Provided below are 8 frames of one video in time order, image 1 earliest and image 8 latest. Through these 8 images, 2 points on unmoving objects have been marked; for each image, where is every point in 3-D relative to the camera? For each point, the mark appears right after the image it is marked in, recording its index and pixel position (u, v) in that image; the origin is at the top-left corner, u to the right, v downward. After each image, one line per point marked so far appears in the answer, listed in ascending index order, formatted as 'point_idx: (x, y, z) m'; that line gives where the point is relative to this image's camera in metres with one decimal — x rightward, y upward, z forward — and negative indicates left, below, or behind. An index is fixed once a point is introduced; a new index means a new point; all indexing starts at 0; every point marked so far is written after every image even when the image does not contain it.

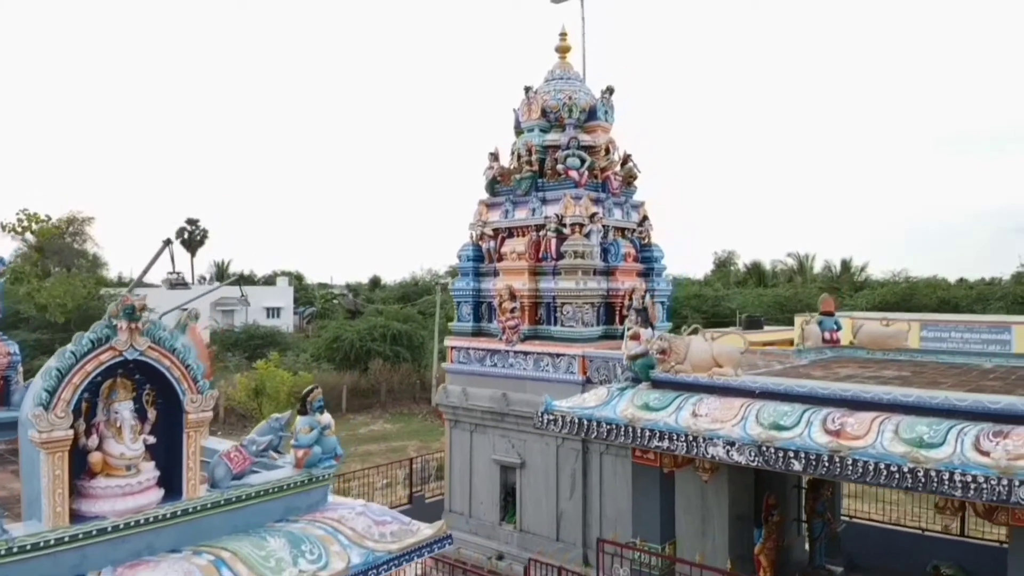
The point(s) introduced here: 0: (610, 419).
0: (+0.8, -1.1, +6.5) m
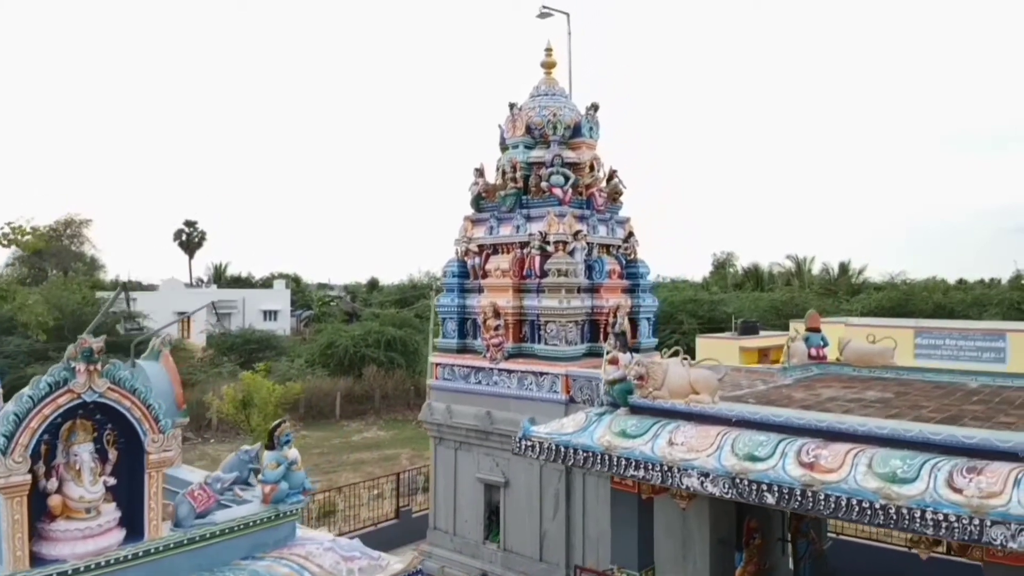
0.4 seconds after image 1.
0: (+0.6, -1.4, +6.5) m
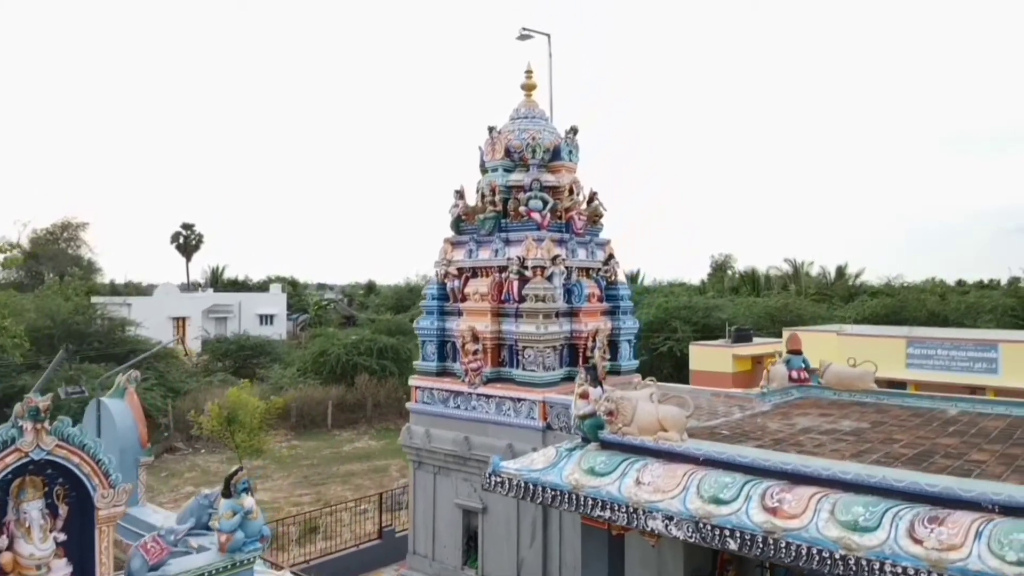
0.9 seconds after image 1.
0: (+0.4, -1.7, +6.4) m
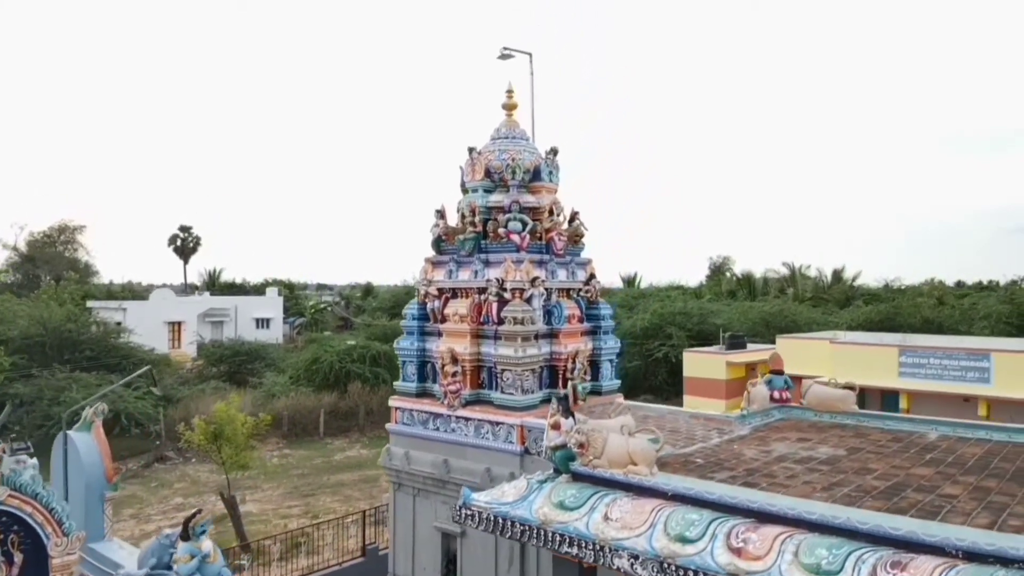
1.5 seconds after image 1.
0: (+0.1, -2.0, +6.4) m
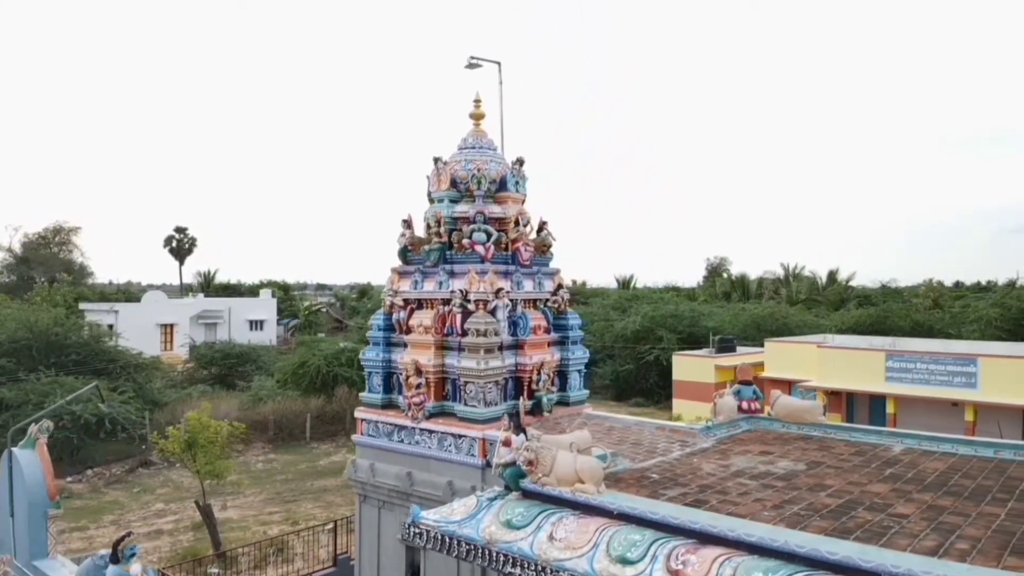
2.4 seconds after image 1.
0: (-0.3, -2.1, +6.3) m
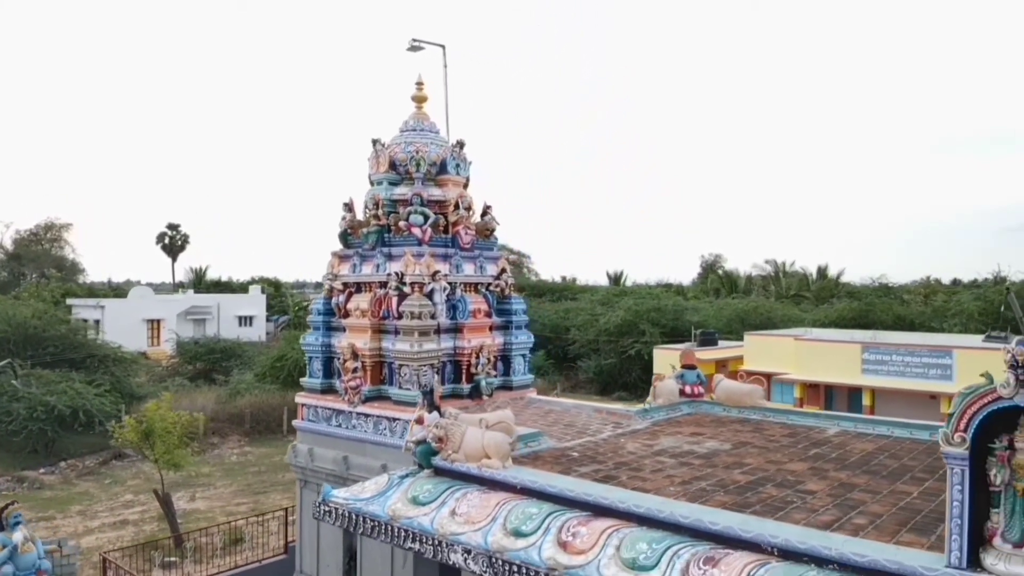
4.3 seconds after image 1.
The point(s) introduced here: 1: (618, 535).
0: (-1.1, -1.9, +6.3) m
1: (+0.7, -1.7, +5.2) m
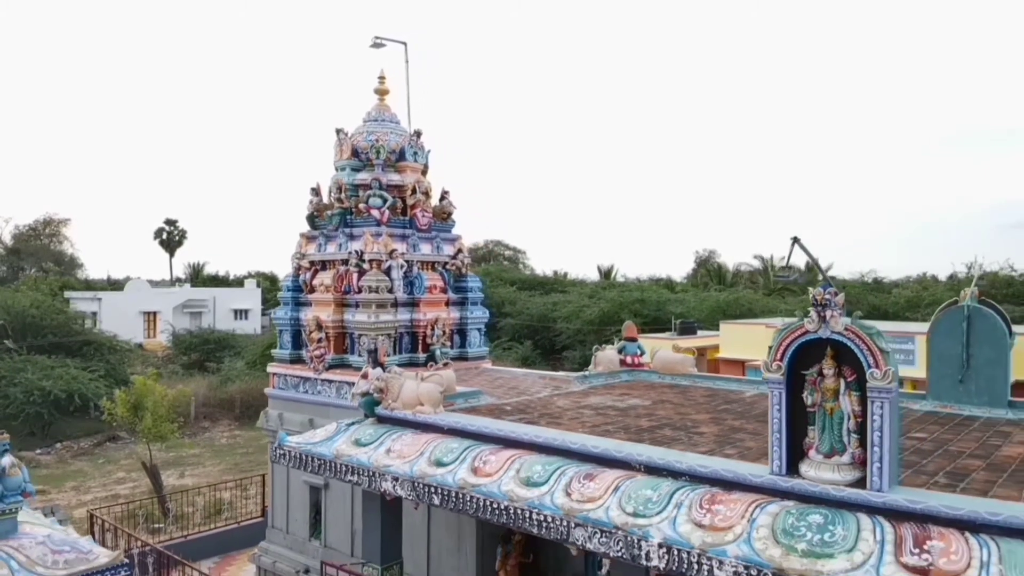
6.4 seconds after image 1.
0: (-1.8, -1.6, +7.2) m
1: (+0.1, -1.4, +6.1) m
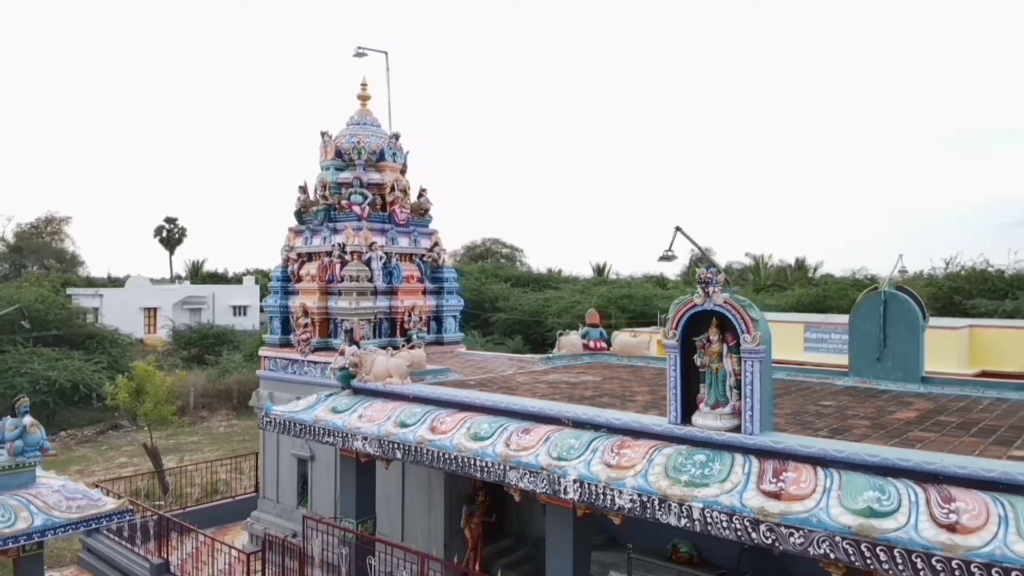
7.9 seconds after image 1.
0: (-2.3, -1.4, +8.2) m
1: (-0.4, -1.2, +7.1) m
